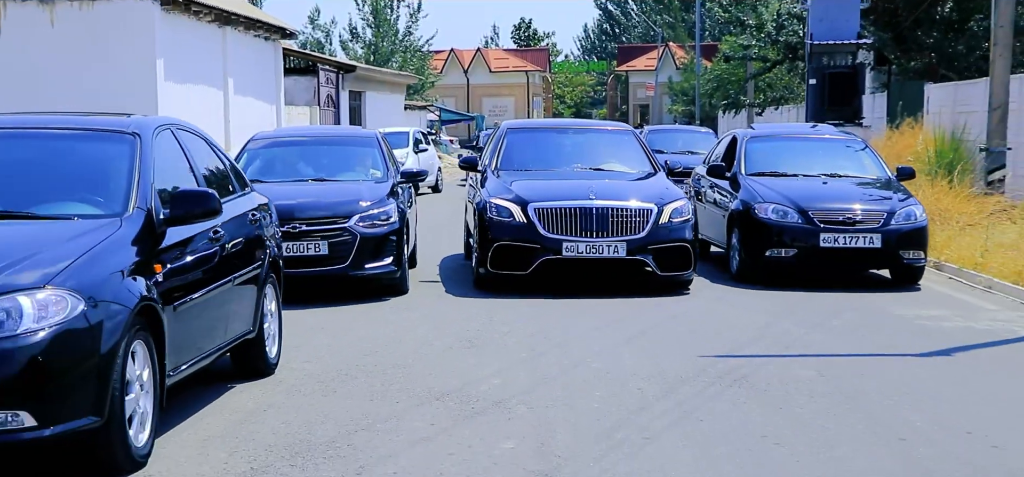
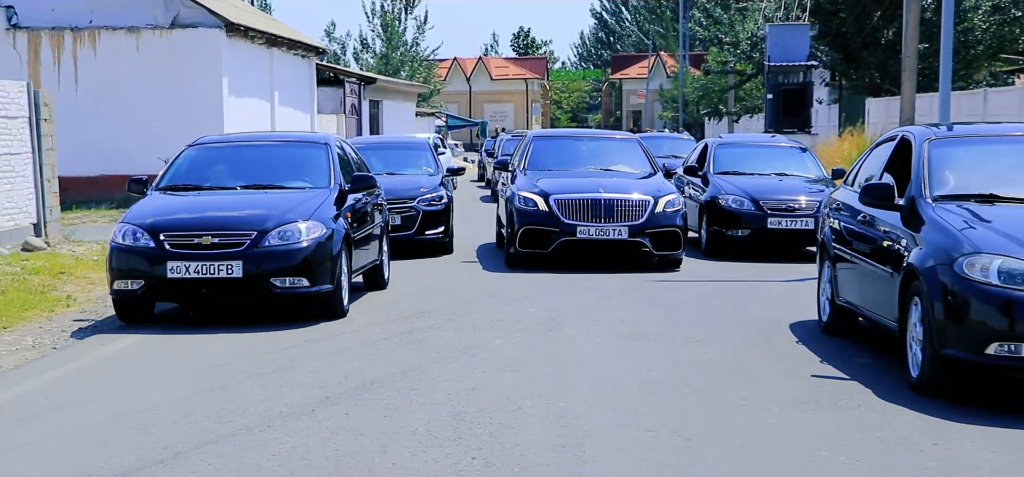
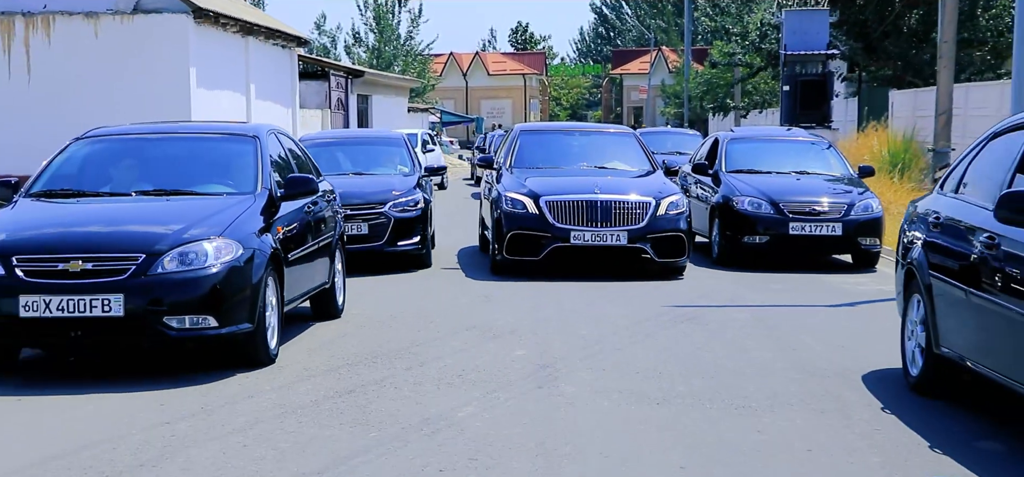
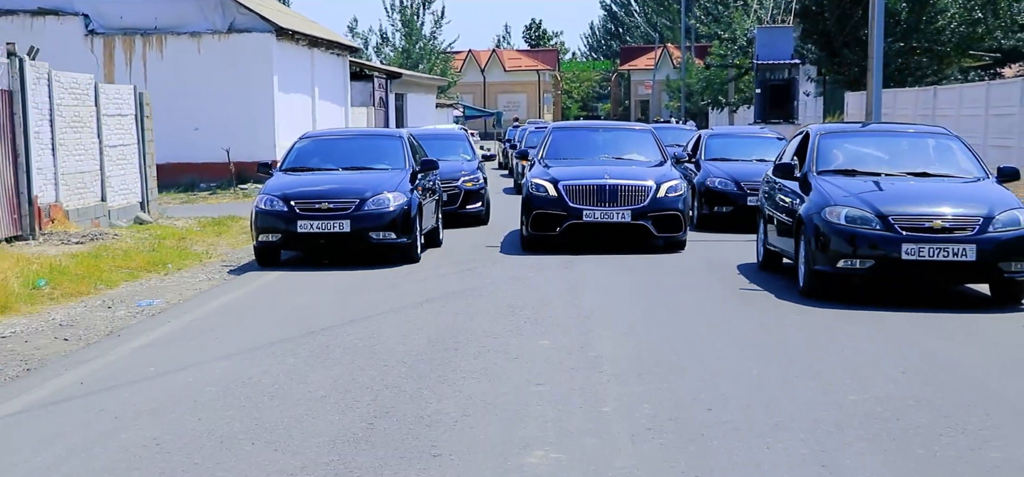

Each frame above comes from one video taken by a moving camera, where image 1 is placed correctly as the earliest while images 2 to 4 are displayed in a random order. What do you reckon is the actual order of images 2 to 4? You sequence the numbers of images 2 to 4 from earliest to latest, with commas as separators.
3, 2, 4
